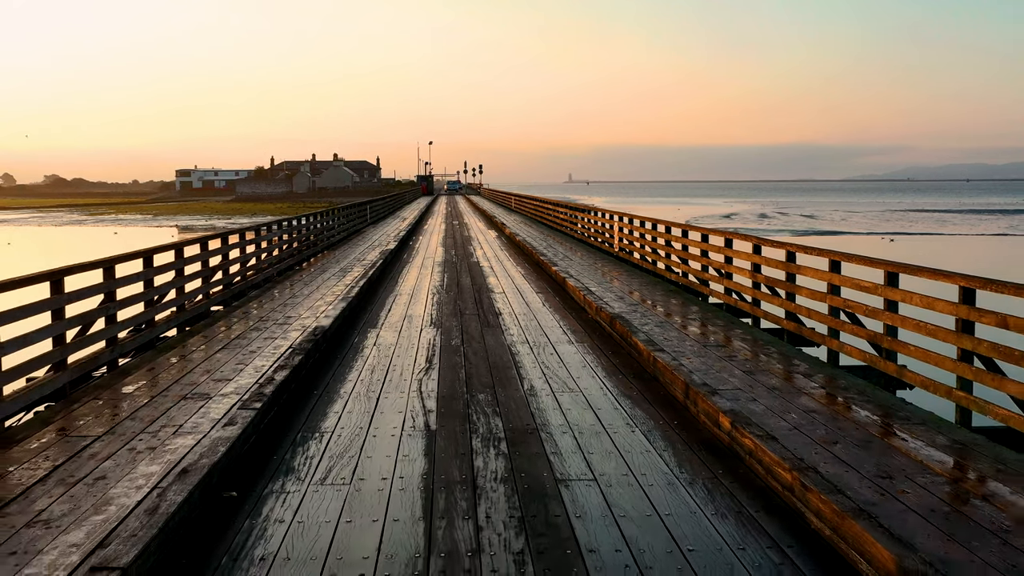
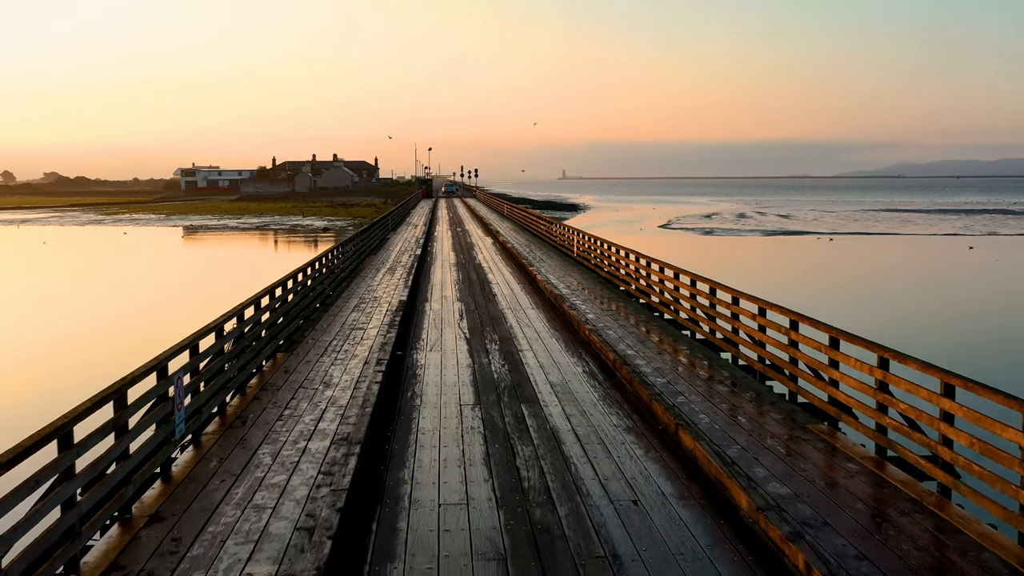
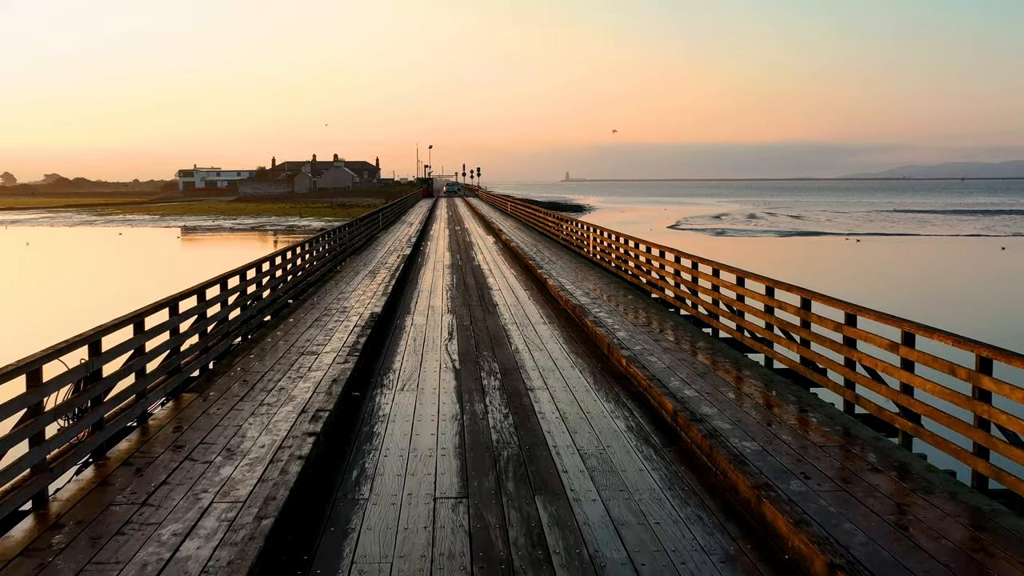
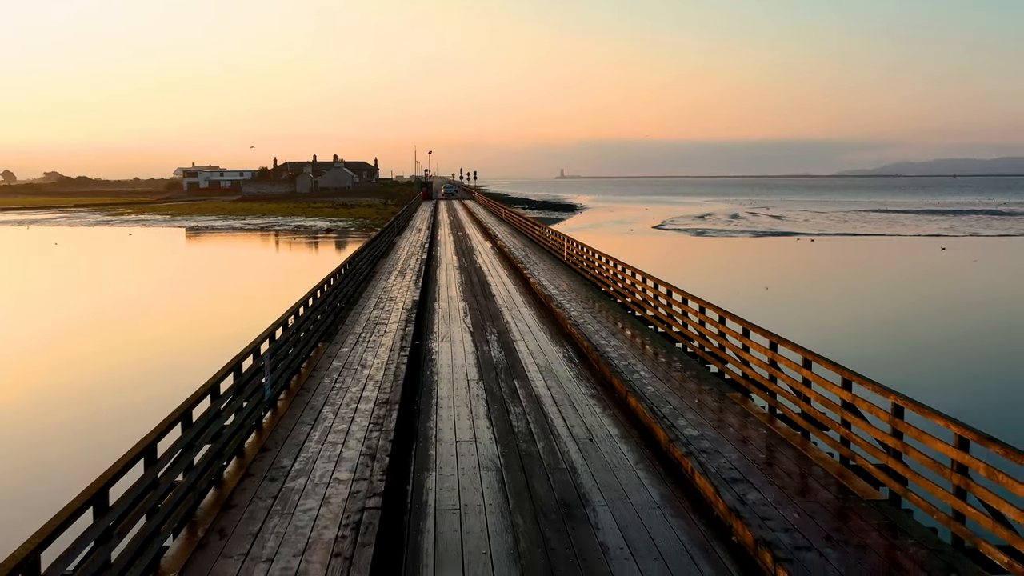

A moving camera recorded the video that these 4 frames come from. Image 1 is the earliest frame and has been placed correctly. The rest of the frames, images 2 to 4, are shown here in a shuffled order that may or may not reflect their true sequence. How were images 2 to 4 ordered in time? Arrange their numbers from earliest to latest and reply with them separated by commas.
3, 2, 4
